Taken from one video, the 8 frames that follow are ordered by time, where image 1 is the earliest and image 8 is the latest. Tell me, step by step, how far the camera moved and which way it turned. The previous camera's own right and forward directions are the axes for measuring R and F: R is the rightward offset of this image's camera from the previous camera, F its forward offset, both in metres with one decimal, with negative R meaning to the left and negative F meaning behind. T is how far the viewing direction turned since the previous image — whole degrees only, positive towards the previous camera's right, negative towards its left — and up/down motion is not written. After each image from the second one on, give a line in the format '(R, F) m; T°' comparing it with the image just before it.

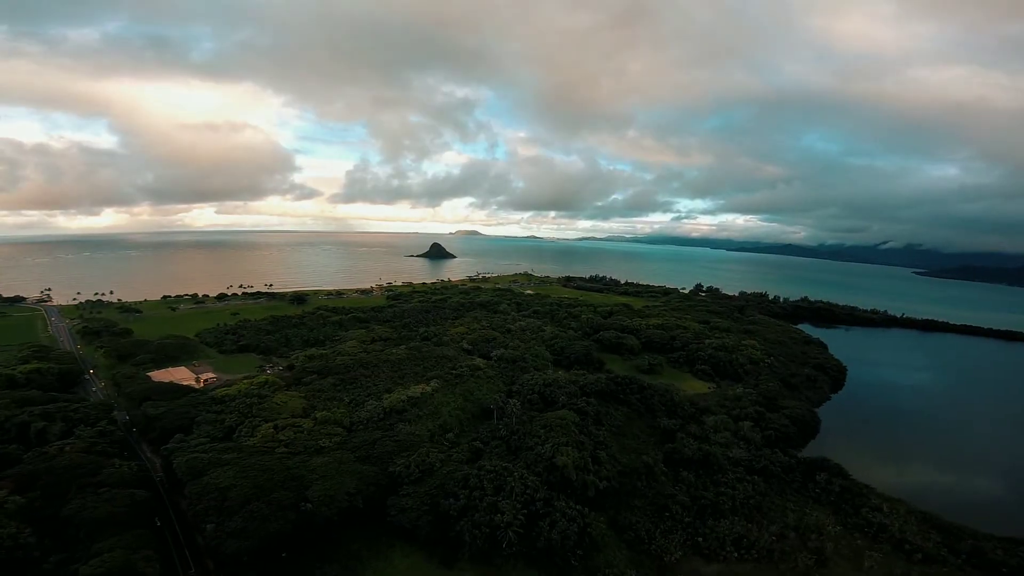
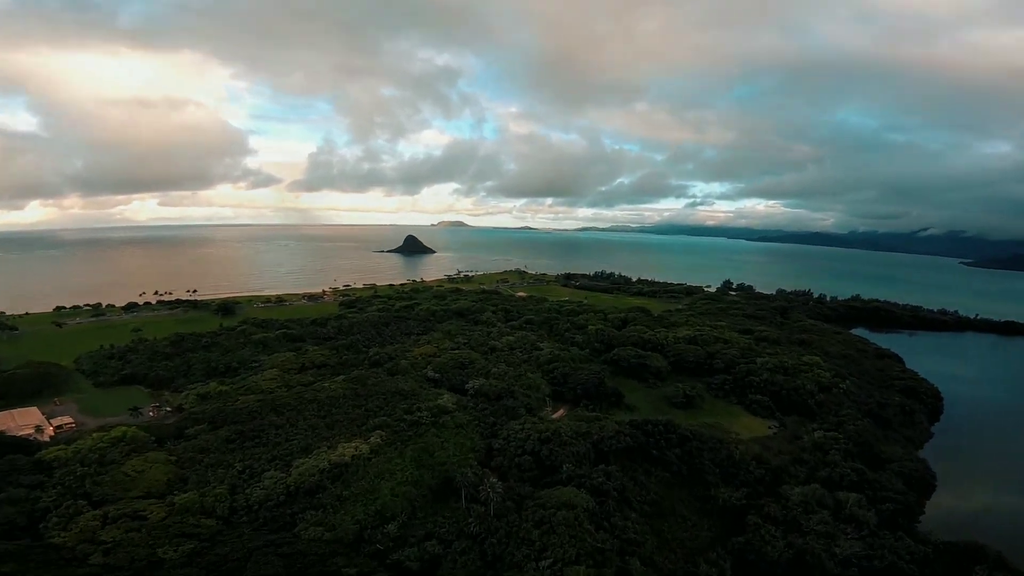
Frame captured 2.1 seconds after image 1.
(+0.9, +10.8) m; 0°
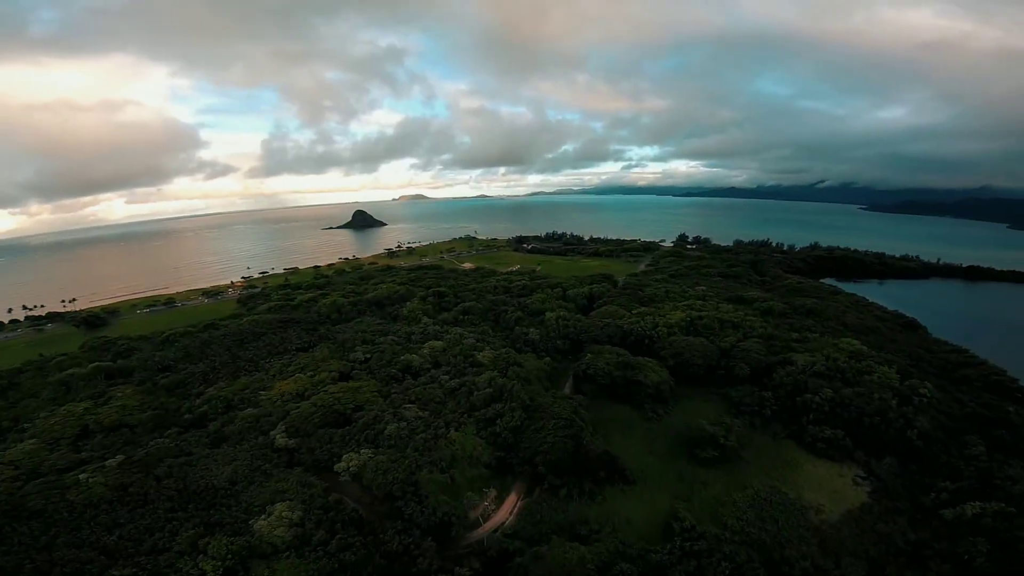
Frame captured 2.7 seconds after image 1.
(+2.3, +14.8) m; +4°
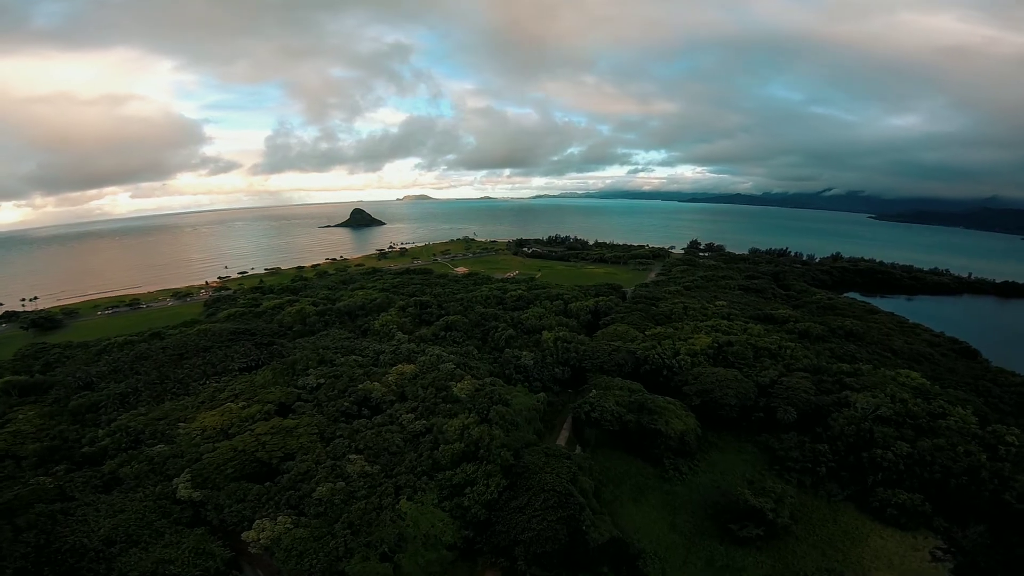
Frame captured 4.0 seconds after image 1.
(+0.6, +5.3) m; 0°
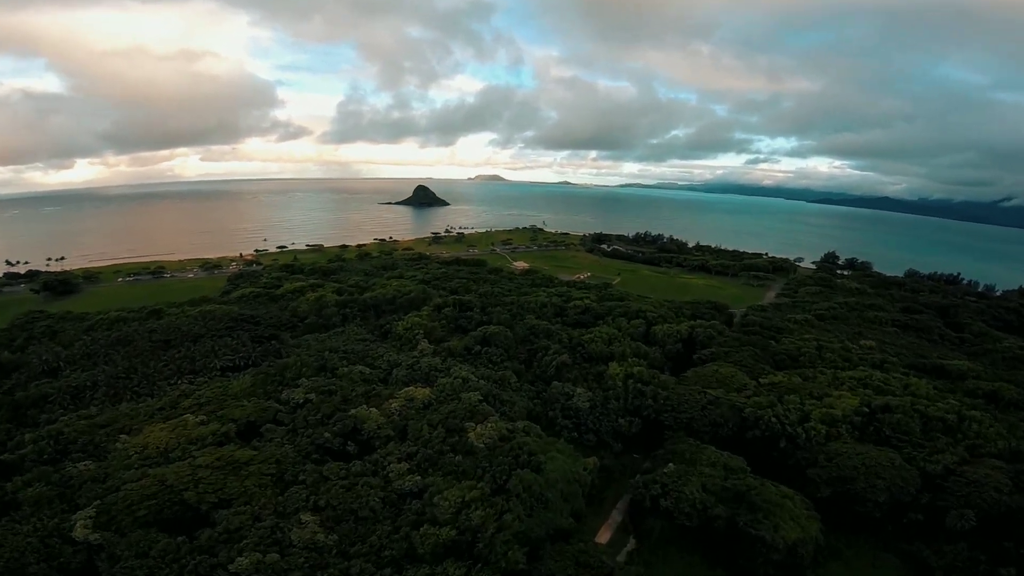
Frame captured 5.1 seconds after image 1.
(+0.7, +10.9) m; -9°
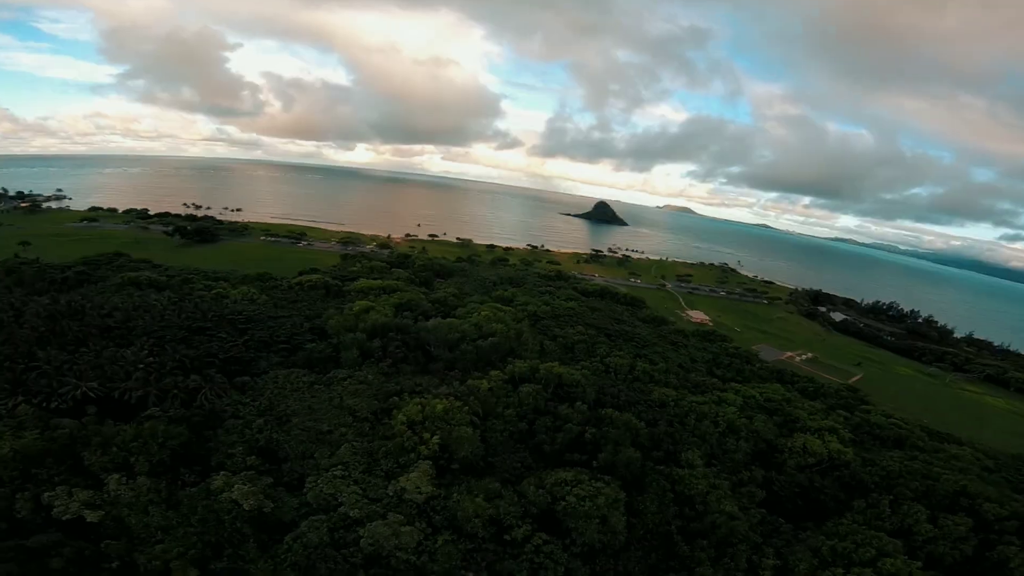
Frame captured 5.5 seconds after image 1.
(-0.7, +9.3) m; -17°
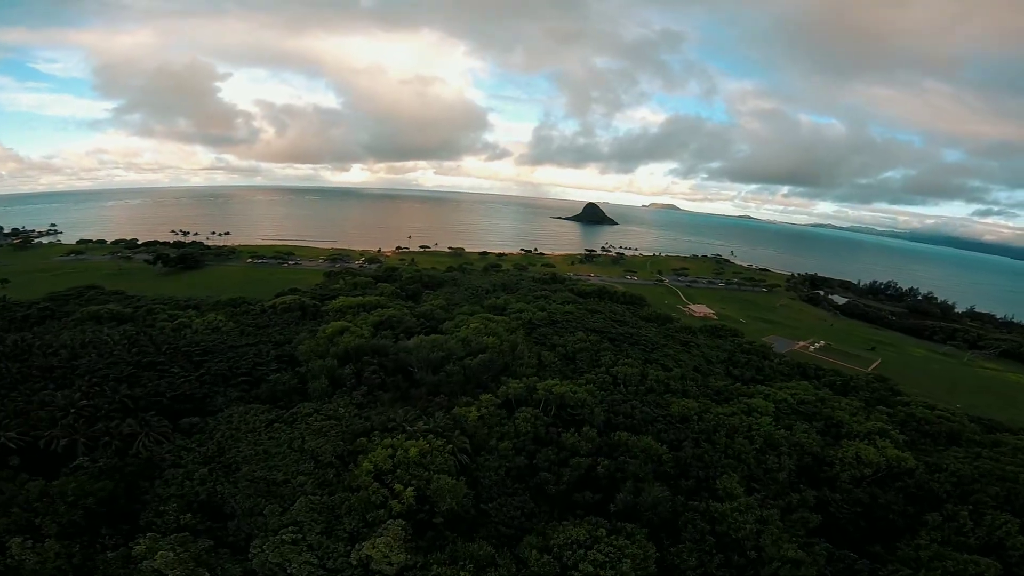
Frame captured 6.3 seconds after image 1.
(0.0, +2.3) m; +1°
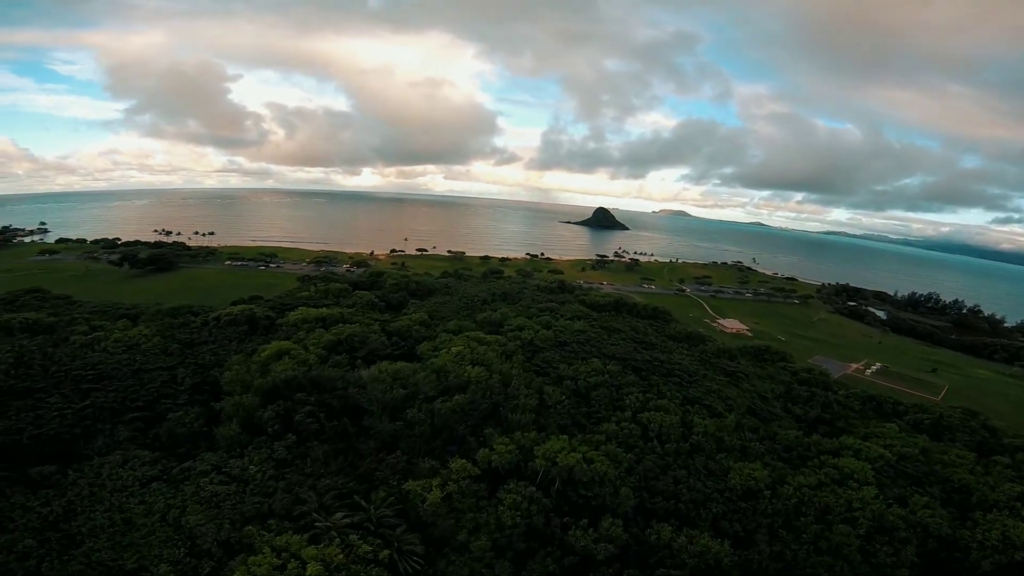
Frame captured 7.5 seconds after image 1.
(+0.4, +4.1) m; -1°
